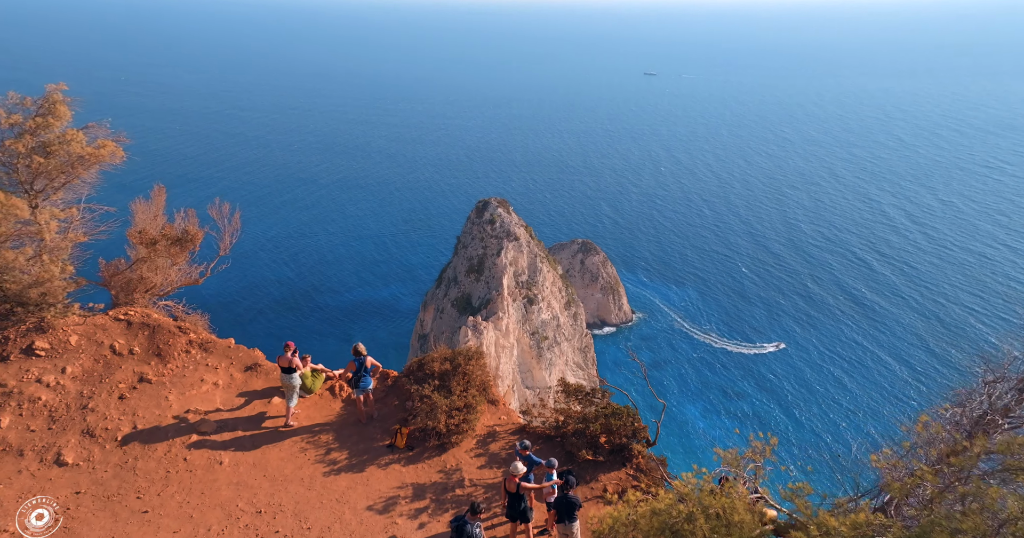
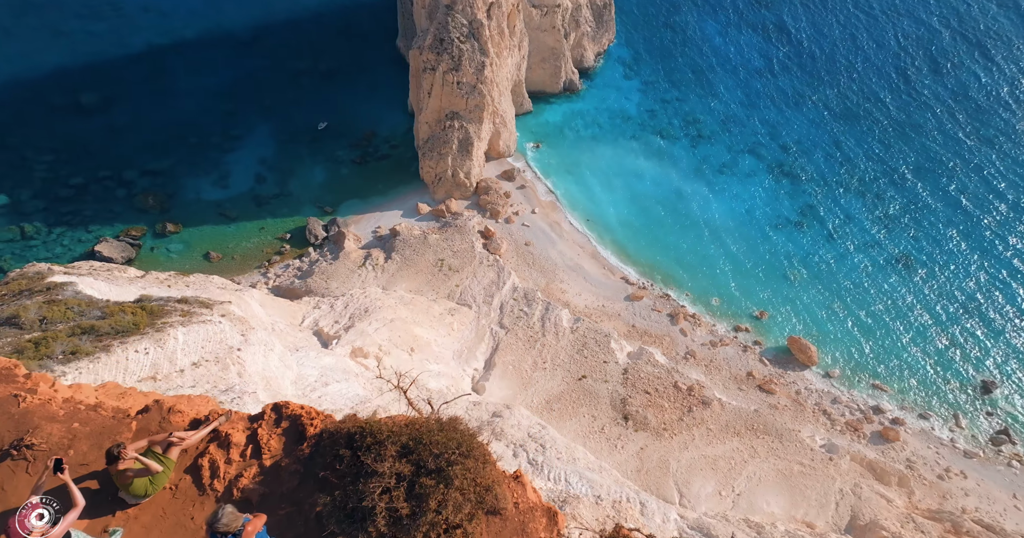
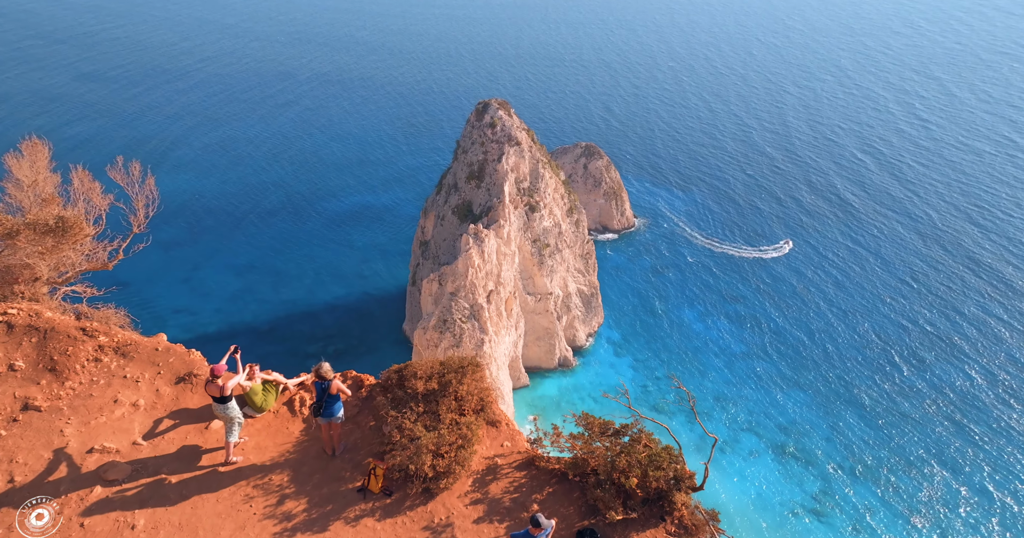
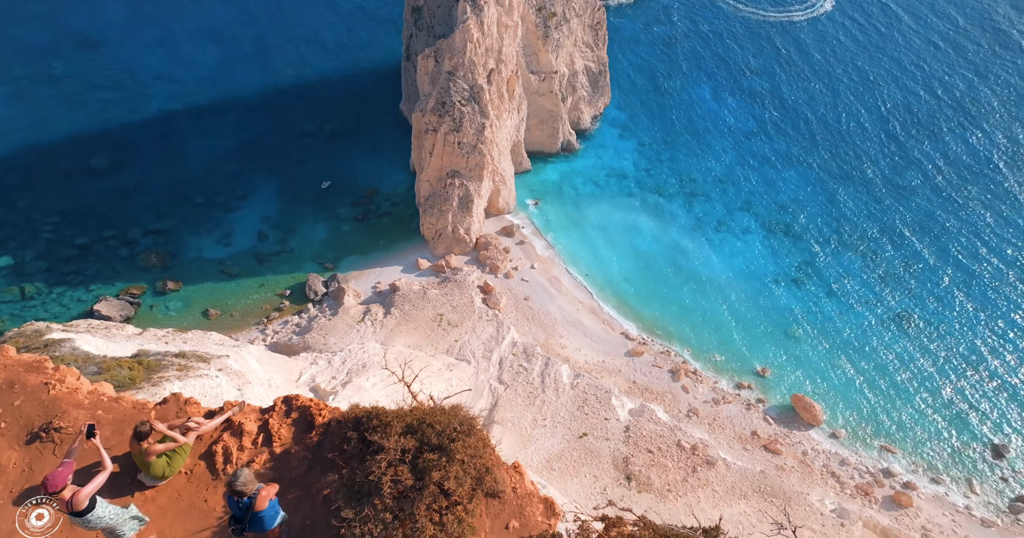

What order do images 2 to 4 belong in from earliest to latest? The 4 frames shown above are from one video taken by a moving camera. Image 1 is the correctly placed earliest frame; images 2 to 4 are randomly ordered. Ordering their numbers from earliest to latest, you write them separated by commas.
3, 4, 2
